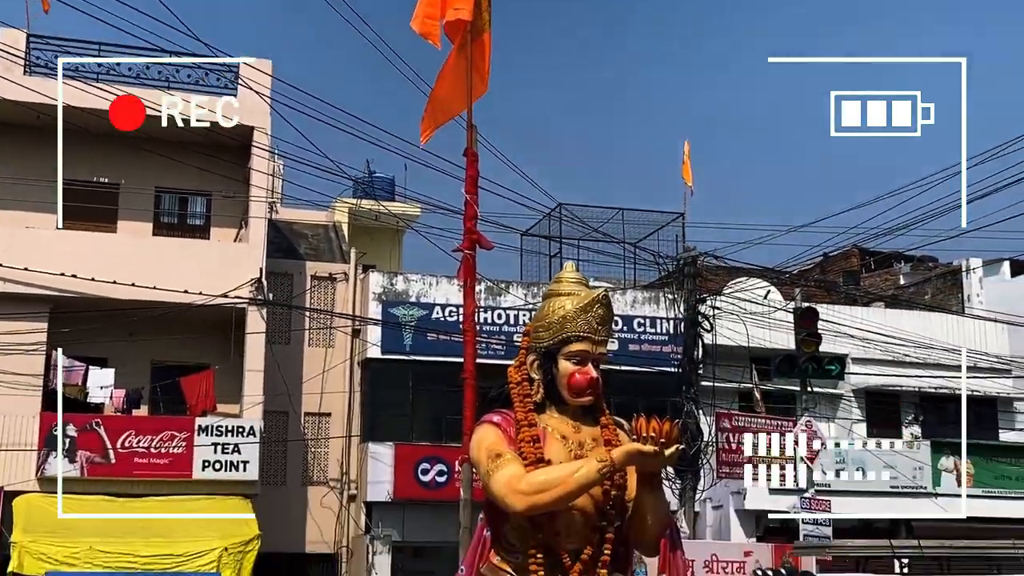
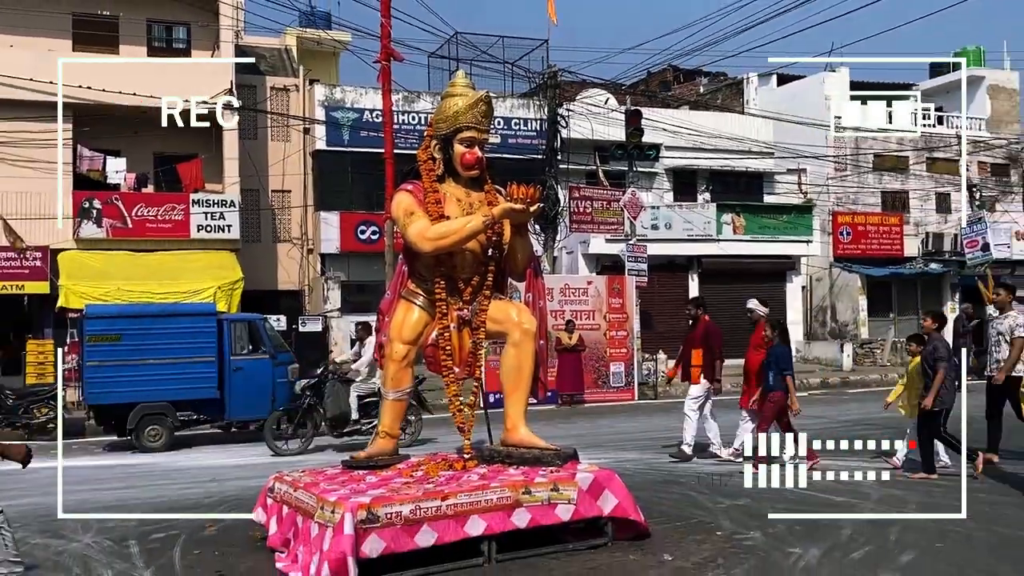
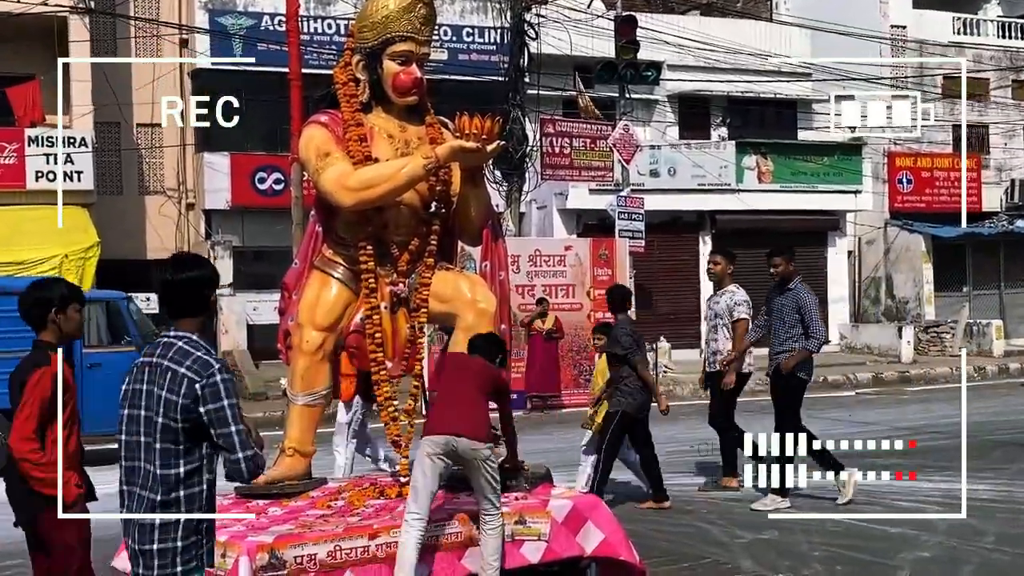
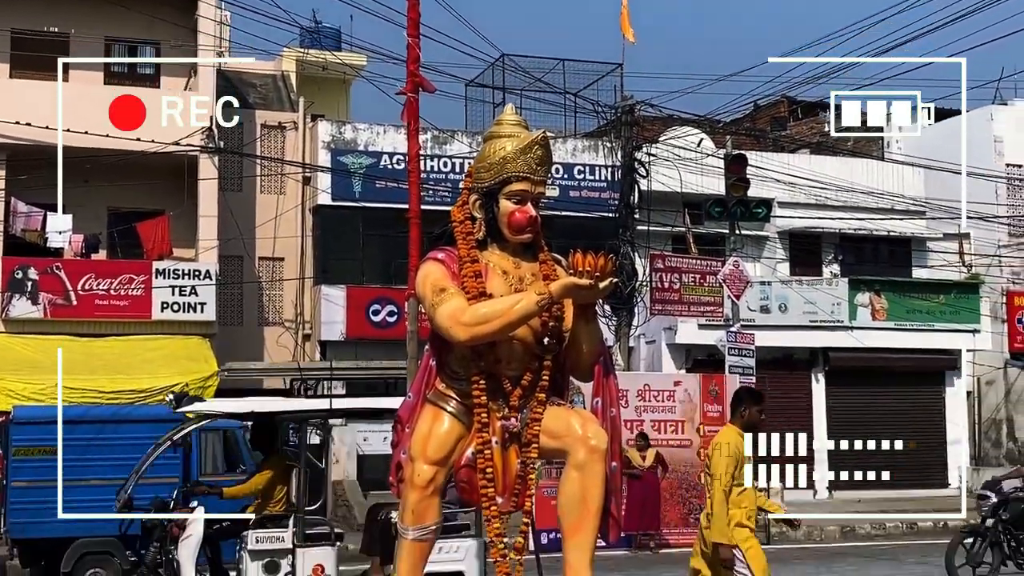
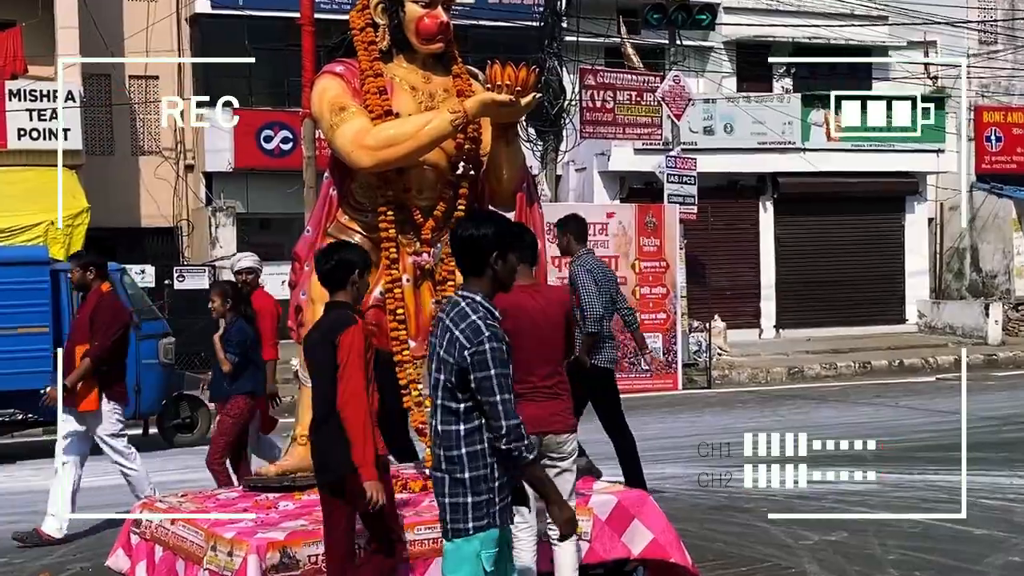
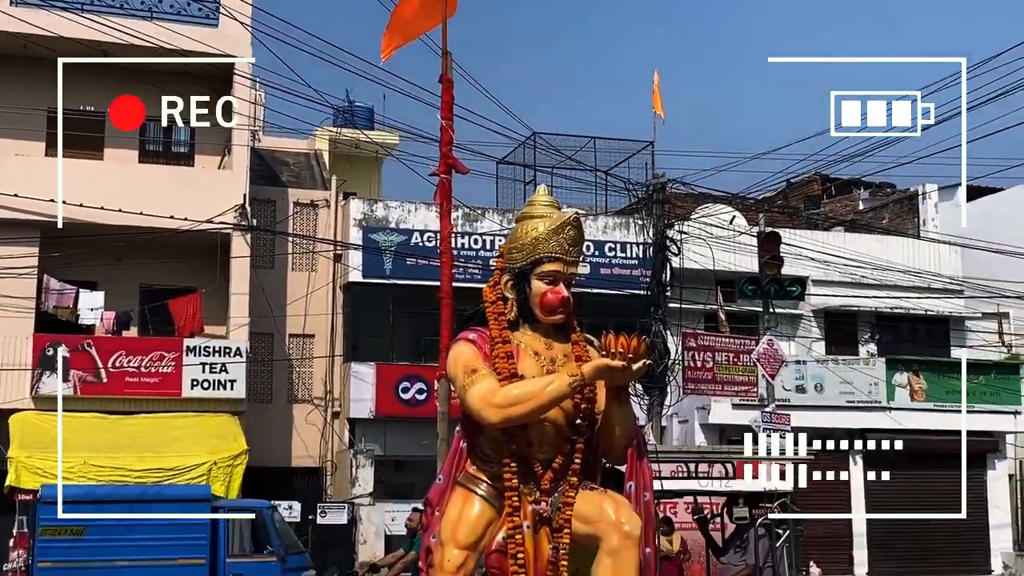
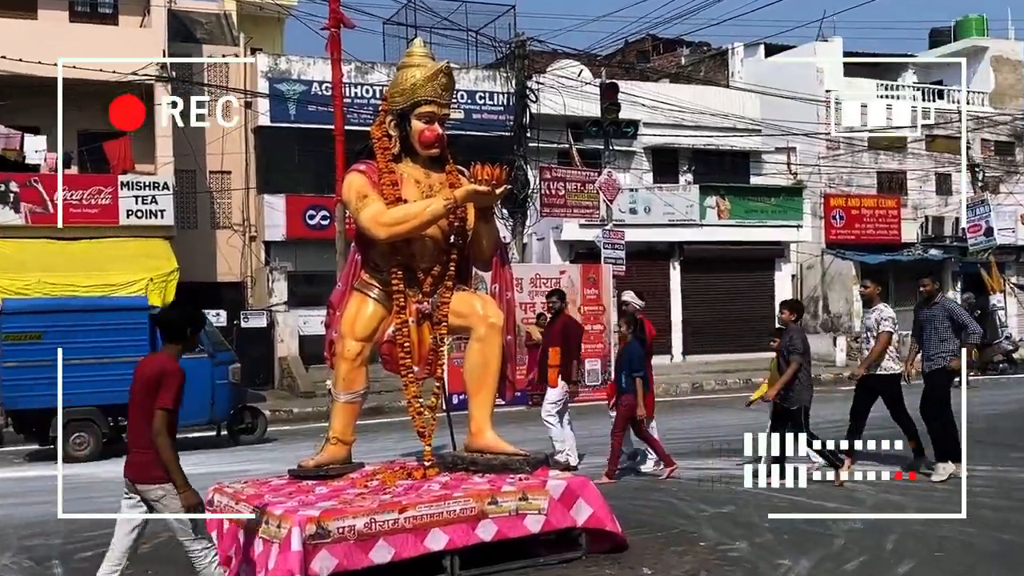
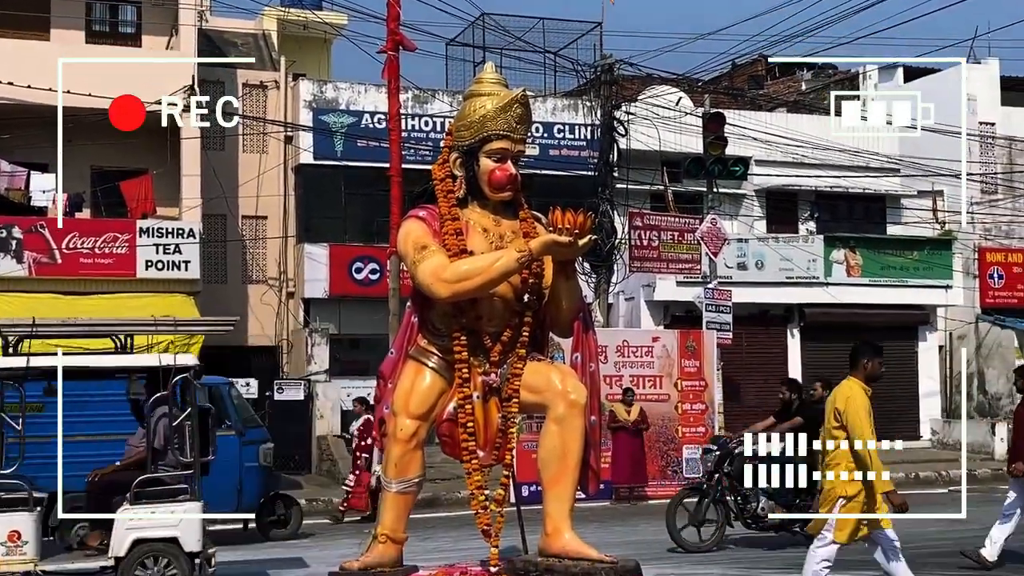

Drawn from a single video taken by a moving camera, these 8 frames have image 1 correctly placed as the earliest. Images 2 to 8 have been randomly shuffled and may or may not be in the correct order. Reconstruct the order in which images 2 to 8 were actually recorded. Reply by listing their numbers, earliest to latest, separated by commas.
6, 4, 8, 2, 7, 3, 5
